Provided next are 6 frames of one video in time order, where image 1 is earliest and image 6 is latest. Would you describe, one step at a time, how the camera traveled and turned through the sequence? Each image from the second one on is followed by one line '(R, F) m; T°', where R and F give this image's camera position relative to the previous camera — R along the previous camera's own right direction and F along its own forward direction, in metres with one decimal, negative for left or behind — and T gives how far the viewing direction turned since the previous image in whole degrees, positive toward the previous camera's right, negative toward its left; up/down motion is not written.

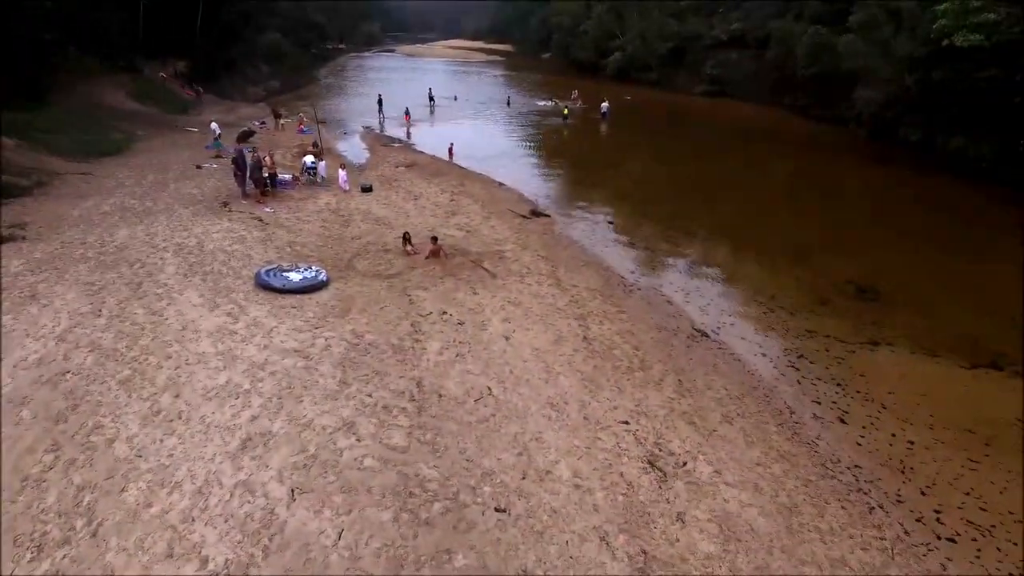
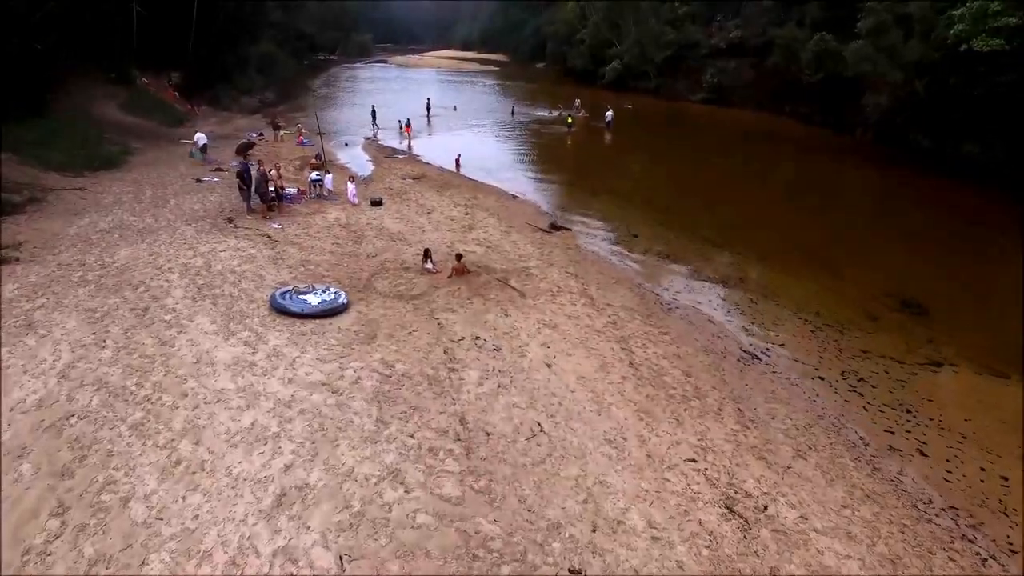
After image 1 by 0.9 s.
(-1.1, +1.2) m; +1°
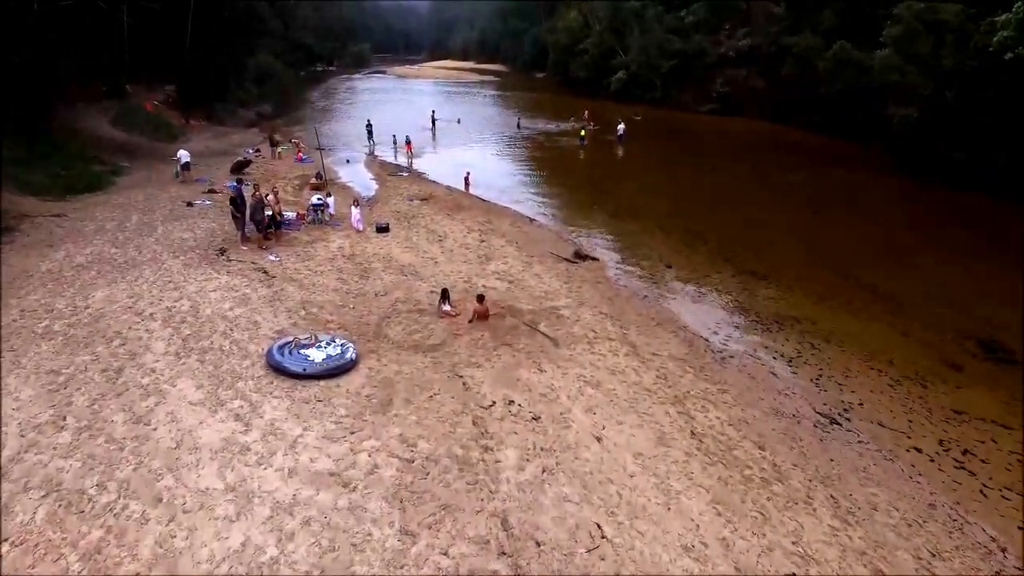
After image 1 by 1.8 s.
(-0.8, +2.2) m; 0°
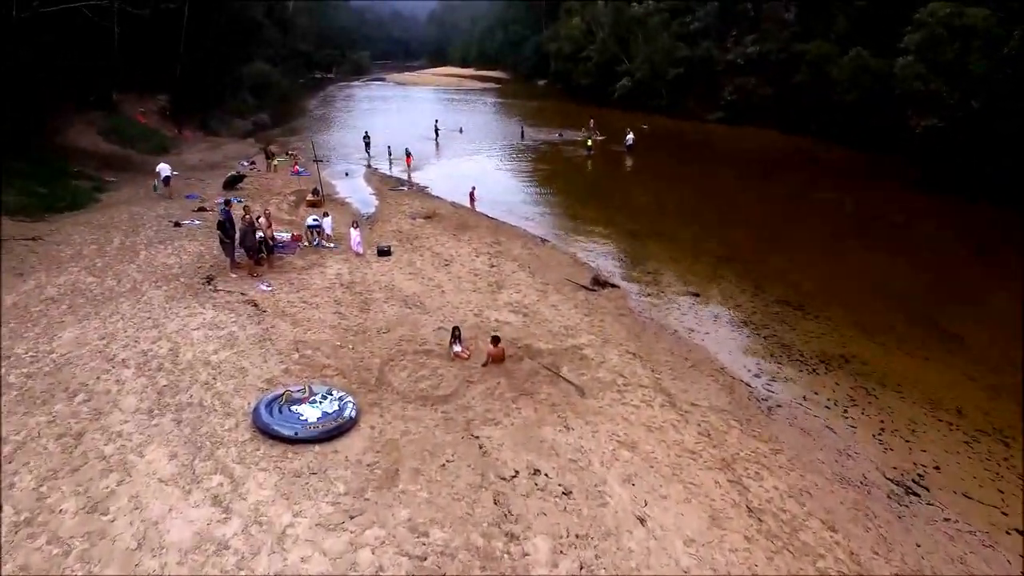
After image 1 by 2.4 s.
(-0.4, +1.7) m; 0°
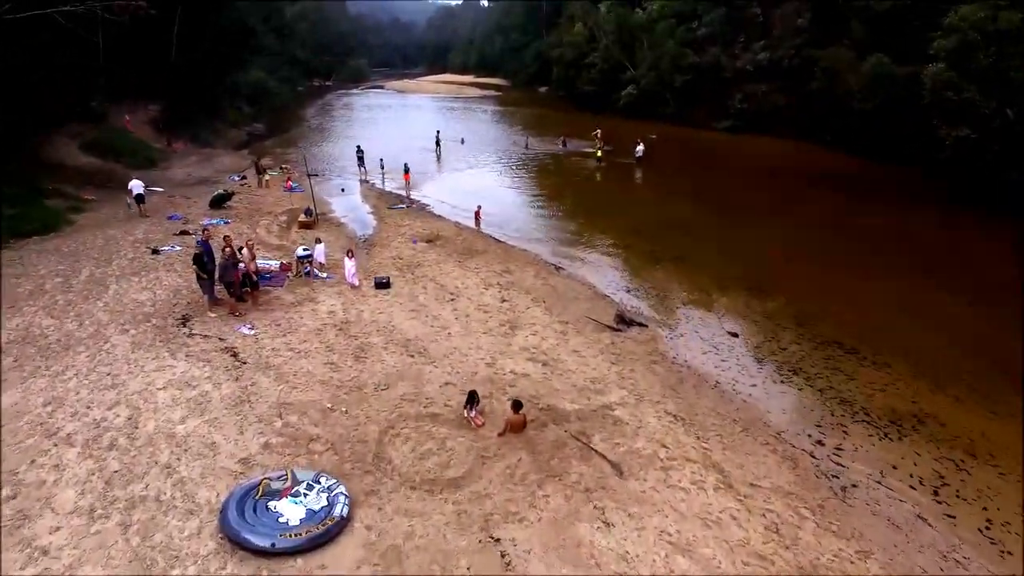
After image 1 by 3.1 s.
(-0.4, +2.2) m; 0°
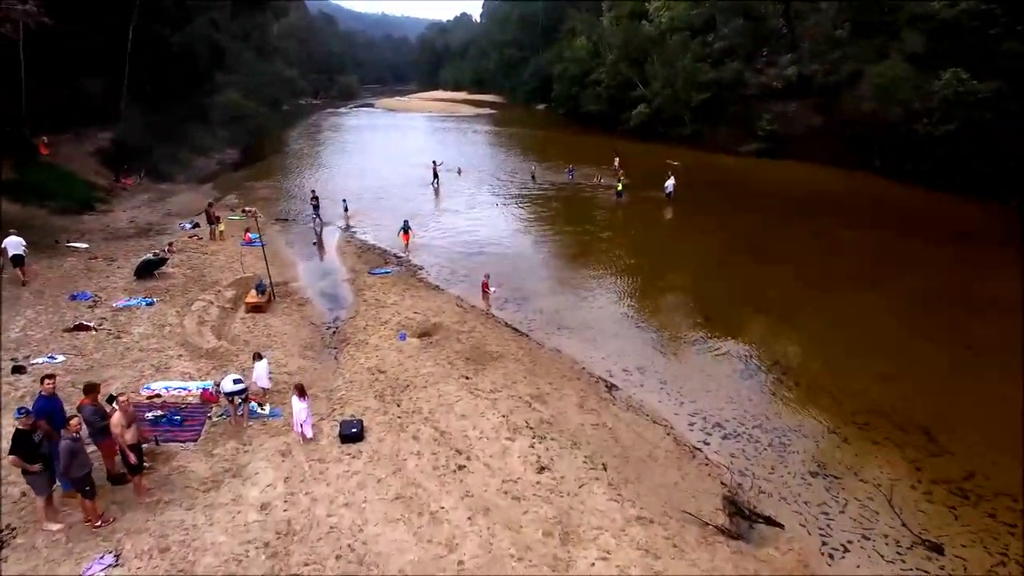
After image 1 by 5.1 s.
(-0.9, +6.9) m; +1°
